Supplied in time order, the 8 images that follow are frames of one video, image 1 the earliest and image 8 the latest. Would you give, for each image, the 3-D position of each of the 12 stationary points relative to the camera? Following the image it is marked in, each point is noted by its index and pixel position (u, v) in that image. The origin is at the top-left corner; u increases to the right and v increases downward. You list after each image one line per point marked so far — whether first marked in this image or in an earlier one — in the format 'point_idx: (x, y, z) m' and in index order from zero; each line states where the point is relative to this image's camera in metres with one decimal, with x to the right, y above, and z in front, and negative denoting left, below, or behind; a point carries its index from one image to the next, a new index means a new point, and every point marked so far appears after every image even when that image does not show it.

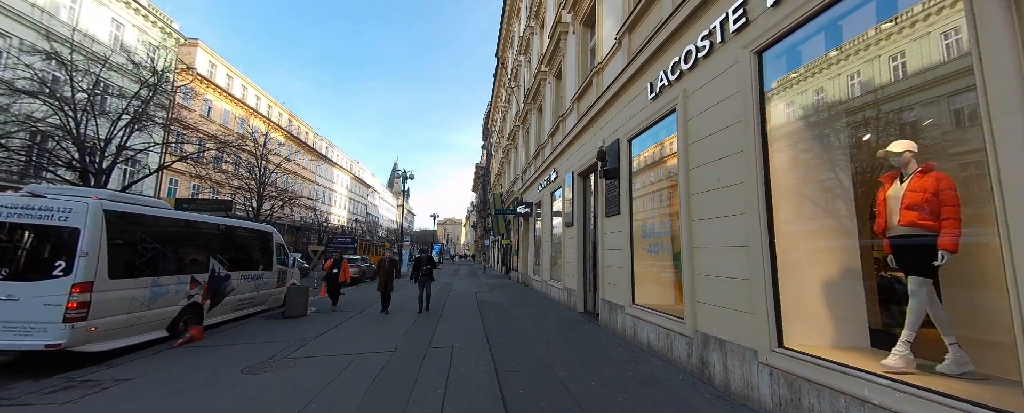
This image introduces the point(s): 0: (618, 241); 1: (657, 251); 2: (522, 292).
0: (+2.4, -0.8, +6.7) m
1: (+2.8, -0.8, +5.8) m
2: (+0.4, -4.1, +14.2) m
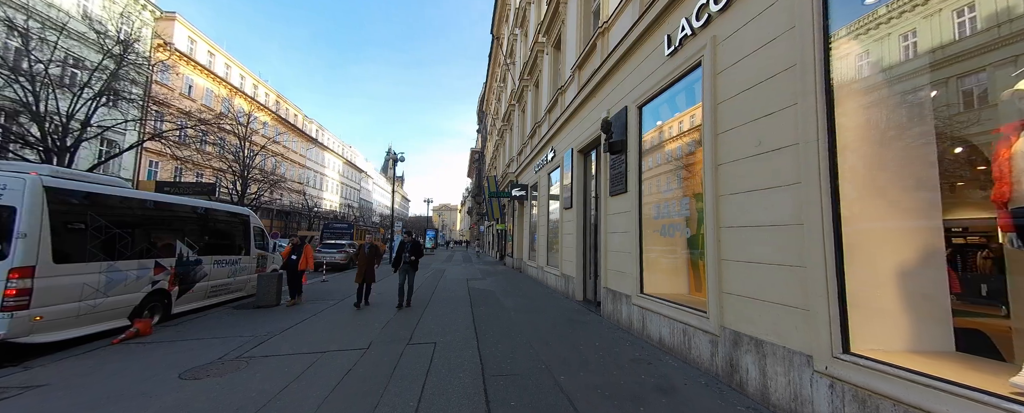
0: (+2.2, -0.4, +6.0) m
1: (+2.6, -0.4, +5.0) m
2: (+0.2, -3.3, +13.5) m
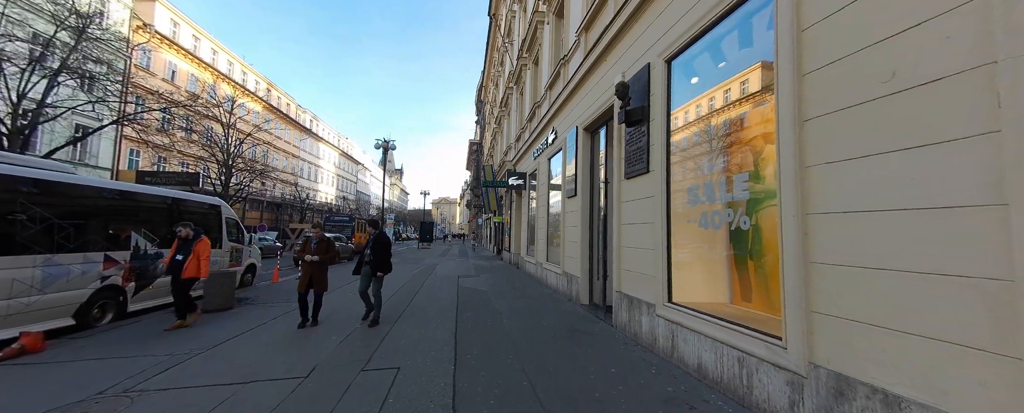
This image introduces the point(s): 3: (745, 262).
0: (+2.1, -0.1, +4.8) m
1: (+2.5, -0.2, +3.8) m
2: (0.0, -2.9, +12.4) m
3: (+2.6, -0.6, +3.4) m
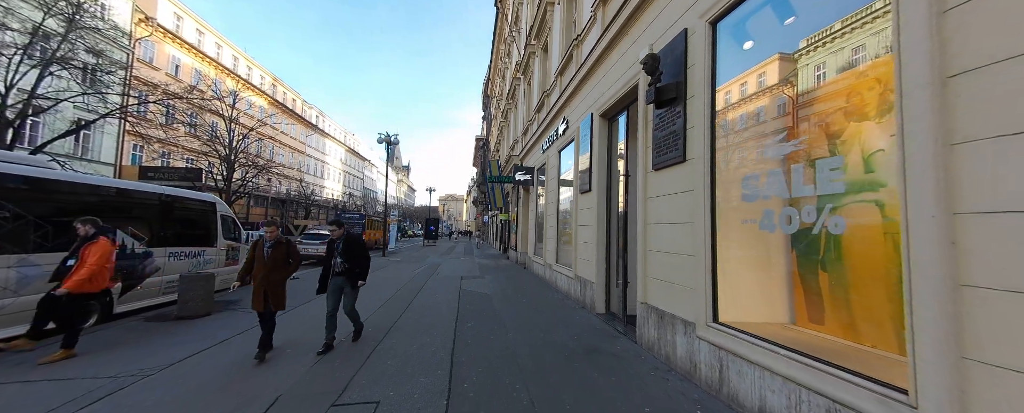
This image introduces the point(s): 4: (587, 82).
0: (+2.2, -0.1, +4.0) m
1: (+2.6, -0.2, +3.0) m
2: (+0.3, -2.8, +11.6) m
3: (+2.6, -0.6, +2.6) m
4: (+1.8, +3.0, +7.3) m
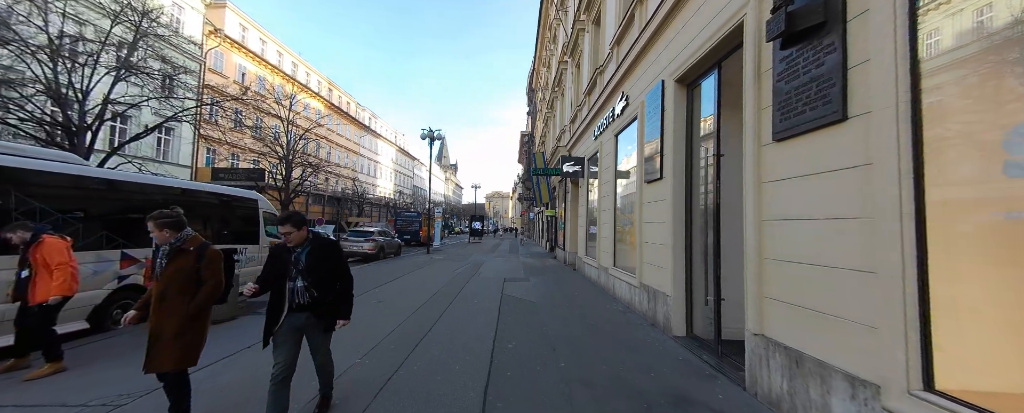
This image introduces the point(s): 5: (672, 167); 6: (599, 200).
0: (+2.6, +0.1, +2.5) m
1: (+2.9, -0.1, +1.5) m
2: (+1.9, -2.6, +10.4) m
3: (+2.9, -0.5, +1.1) m
4: (+2.8, +3.1, +5.8) m
5: (+2.7, +0.6, +4.9) m
6: (+2.9, +0.2, +9.9) m
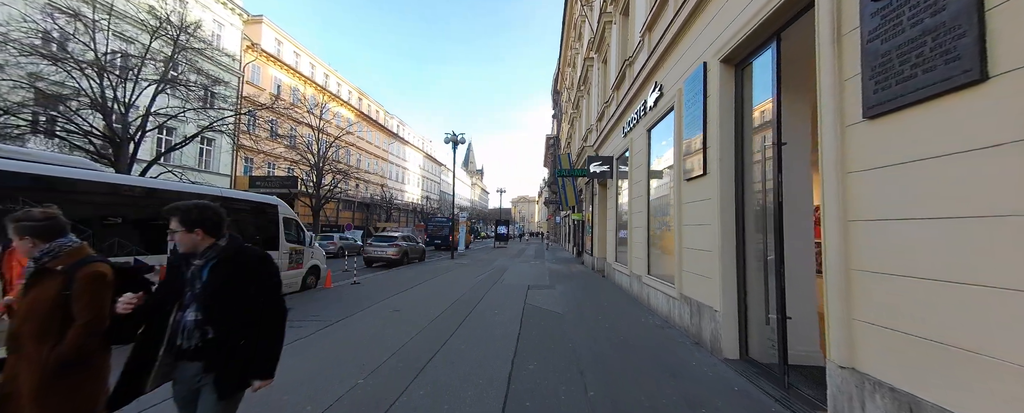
0: (+2.7, +0.1, +1.9) m
1: (+2.9, 0.0, +0.8) m
2: (+2.7, -2.7, +9.8) m
3: (+2.9, -0.4, +0.4) m
4: (+3.1, +3.1, +5.2) m
5: (+3.0, +0.6, +4.2) m
6: (+3.6, +0.2, +9.2) m
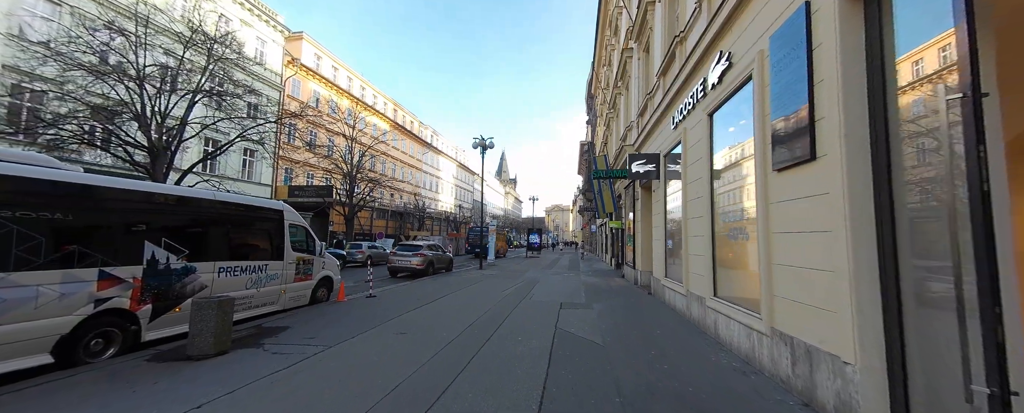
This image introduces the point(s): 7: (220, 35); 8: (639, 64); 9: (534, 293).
0: (+2.7, +0.2, +0.5) m
1: (+2.8, +0.1, -0.5) m
2: (+3.6, -2.8, +8.3) m
3: (+2.7, -0.3, -1.0) m
4: (+3.4, +3.1, +3.9) m
5: (+3.2, +0.7, +2.9) m
6: (+4.4, 0.0, +7.7) m
7: (-9.1, +5.3, +9.5) m
8: (+5.4, +6.0, +13.2) m
9: (+0.9, -3.0, +10.7) m
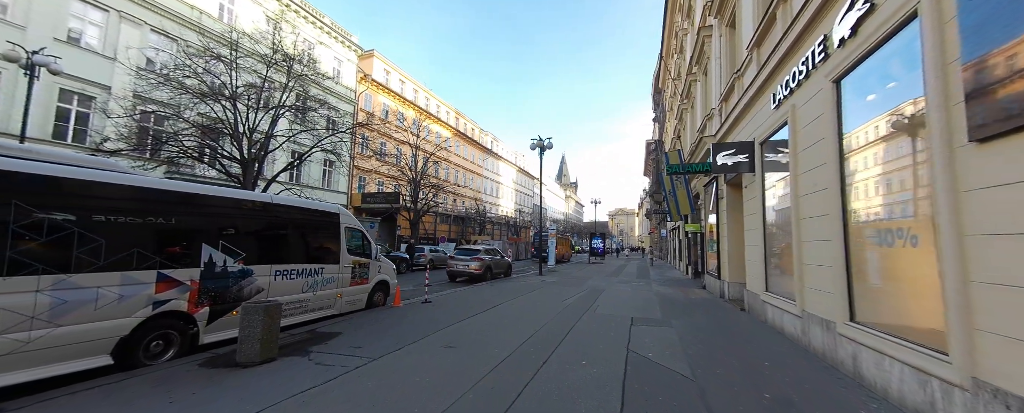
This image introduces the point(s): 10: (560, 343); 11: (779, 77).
0: (+2.6, +0.3, -0.8) m
1: (+2.4, +0.2, -1.8) m
2: (+5.1, -2.8, +6.6) m
3: (+2.3, -0.1, -2.3) m
4: (+3.9, +3.2, +2.4) m
5: (+3.5, +0.8, +1.4) m
6: (+5.7, +0.1, +5.9) m
7: (-7.3, +5.1, +10.4) m
8: (+7.7, +6.0, +11.2) m
9: (+2.9, -3.1, +9.5) m
10: (+1.0, -2.6, +5.9) m
11: (+5.8, +2.7, +6.7) m
